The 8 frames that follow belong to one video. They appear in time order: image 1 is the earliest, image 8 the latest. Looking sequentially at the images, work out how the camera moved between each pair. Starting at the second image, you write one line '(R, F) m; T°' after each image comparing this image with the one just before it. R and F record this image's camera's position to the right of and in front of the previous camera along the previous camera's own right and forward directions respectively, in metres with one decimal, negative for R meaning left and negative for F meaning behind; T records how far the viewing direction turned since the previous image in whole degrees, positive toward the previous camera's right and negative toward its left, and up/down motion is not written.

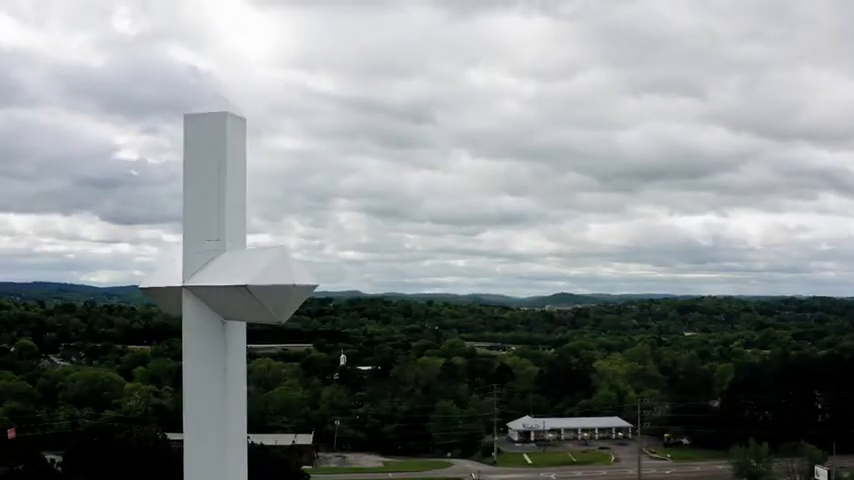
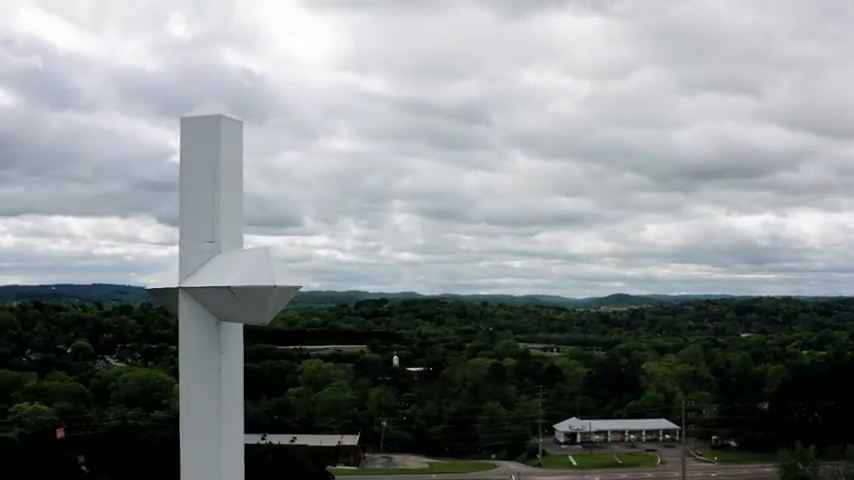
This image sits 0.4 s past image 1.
(+1.5, 0.0) m; -3°
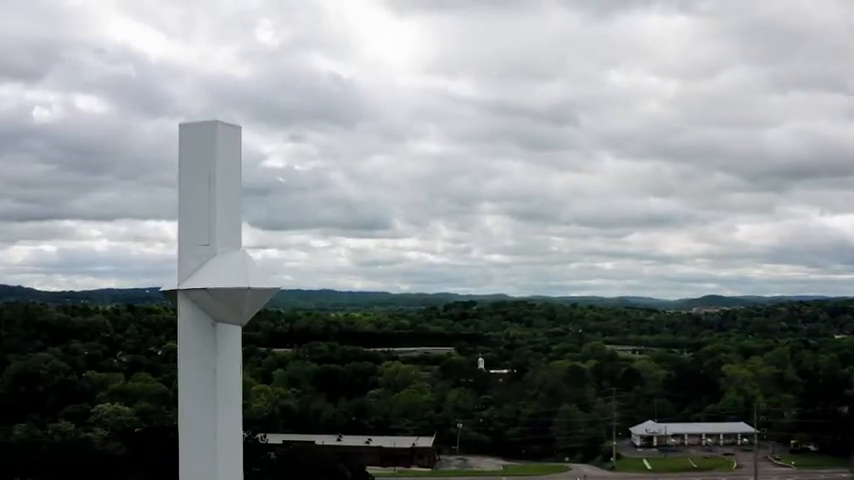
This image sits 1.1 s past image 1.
(+2.4, +0.1) m; -5°
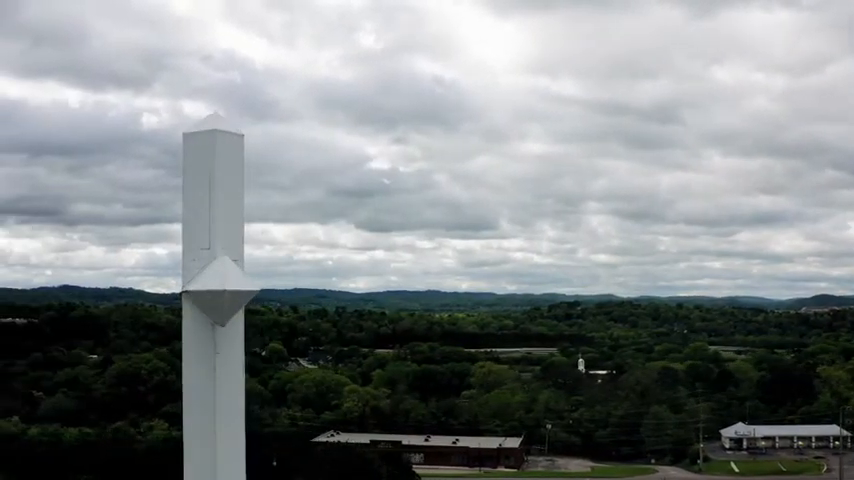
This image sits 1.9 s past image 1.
(+2.8, +0.1) m; -6°
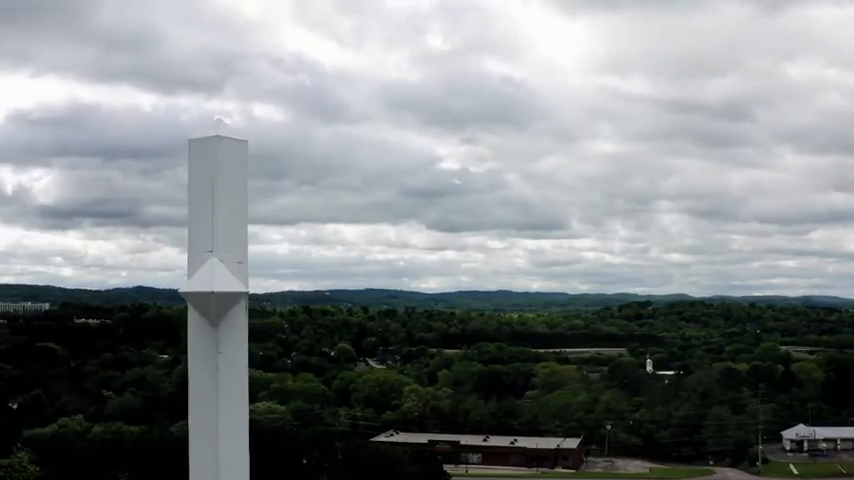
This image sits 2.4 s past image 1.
(+1.9, 0.0) m; -4°
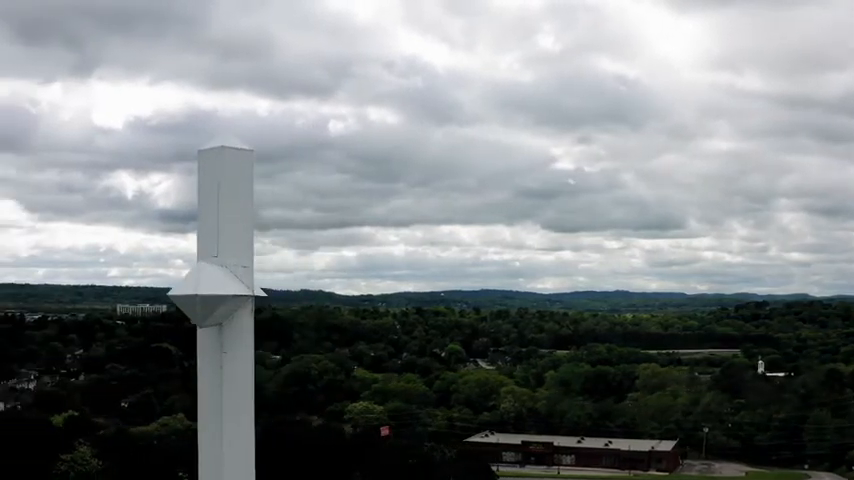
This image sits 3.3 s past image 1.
(+3.1, +0.1) m; -7°
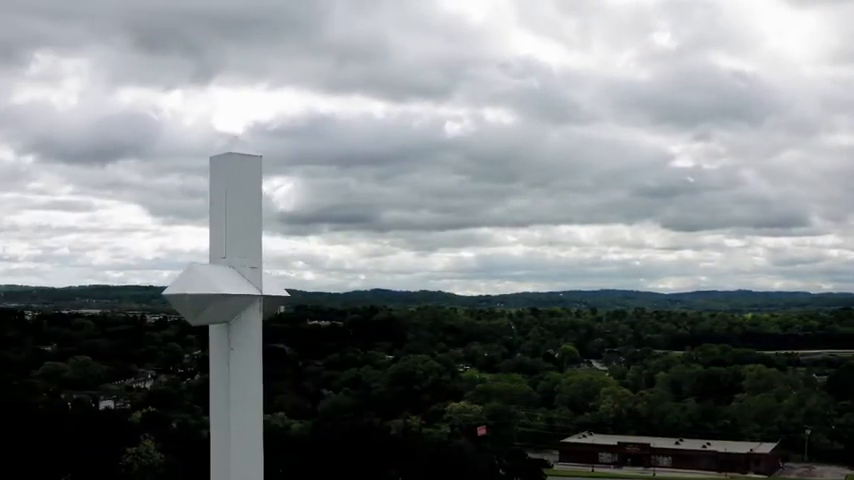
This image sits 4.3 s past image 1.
(+3.2, +0.1) m; -7°
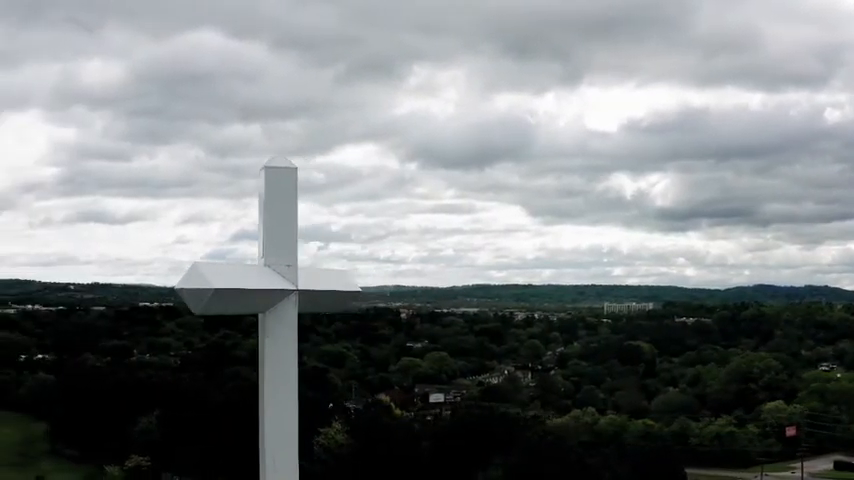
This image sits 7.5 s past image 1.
(+10.3, +1.8) m; -23°
